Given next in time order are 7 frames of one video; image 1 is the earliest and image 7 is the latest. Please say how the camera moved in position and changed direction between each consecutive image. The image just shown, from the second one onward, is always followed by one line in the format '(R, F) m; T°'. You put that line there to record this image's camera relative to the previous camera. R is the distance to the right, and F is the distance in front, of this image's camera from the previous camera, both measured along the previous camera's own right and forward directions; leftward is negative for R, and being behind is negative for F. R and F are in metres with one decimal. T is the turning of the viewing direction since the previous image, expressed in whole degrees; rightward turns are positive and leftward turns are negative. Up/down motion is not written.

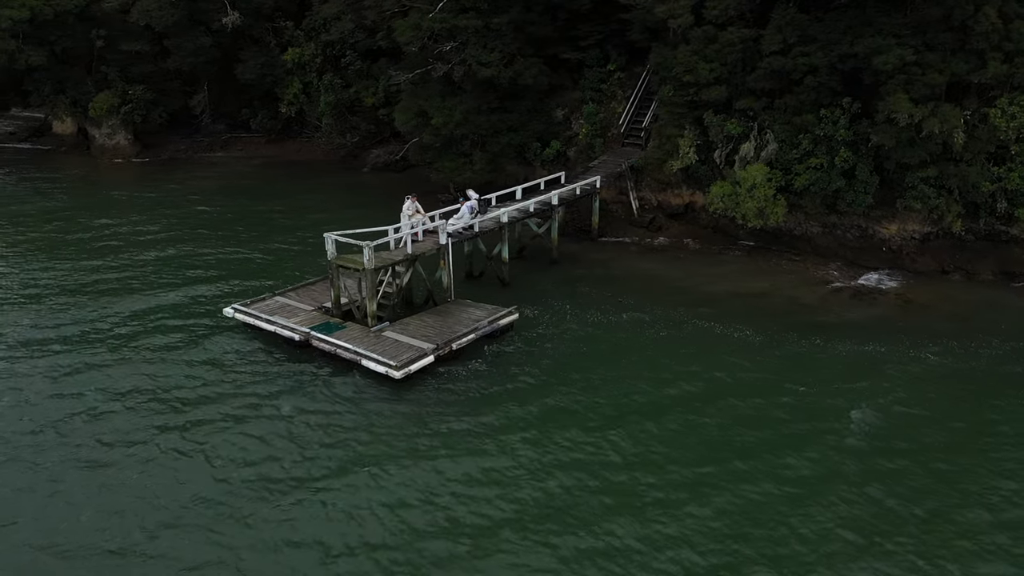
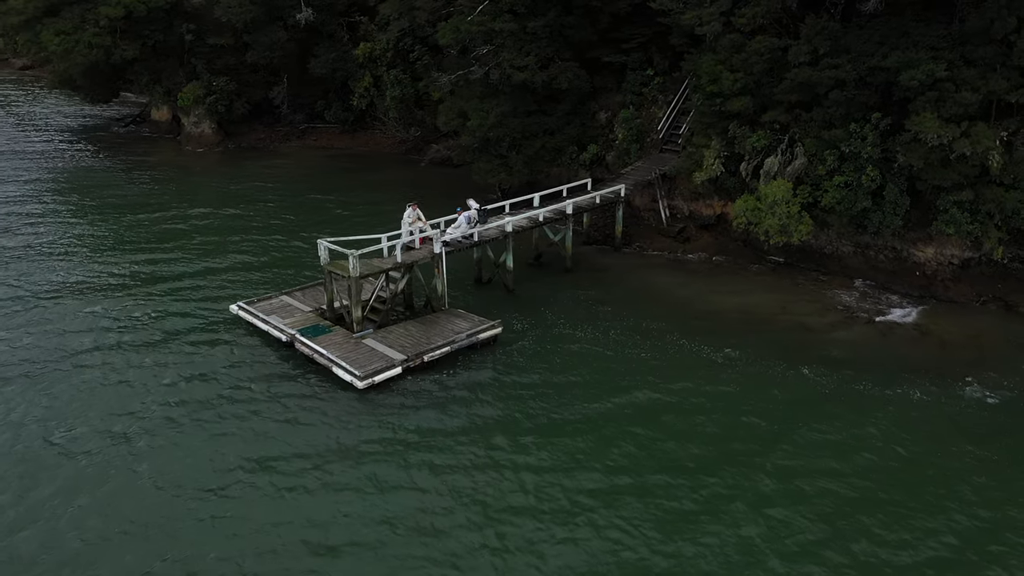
(+3.7, 0.0) m; -8°
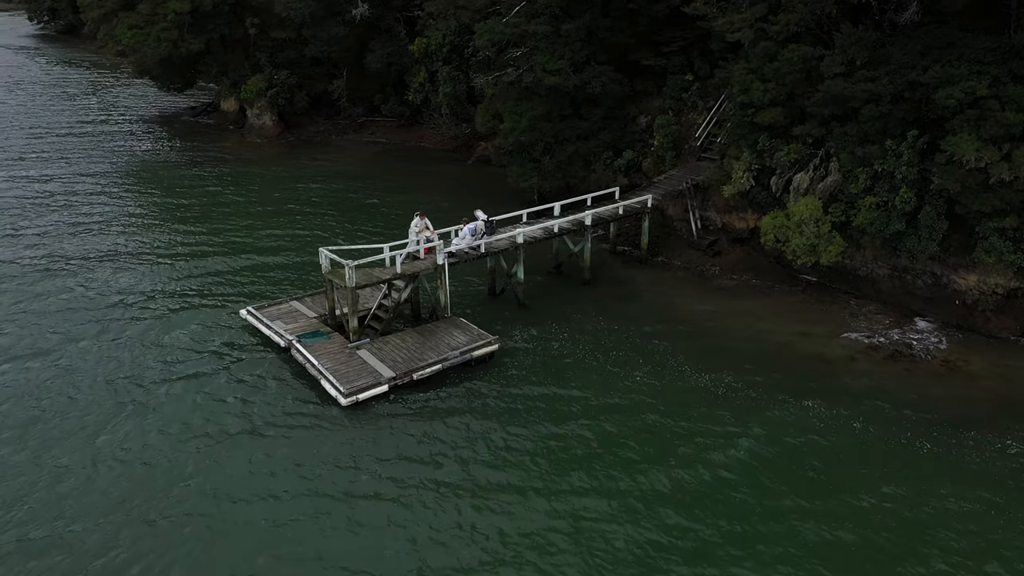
(+2.5, +0.5) m; -6°
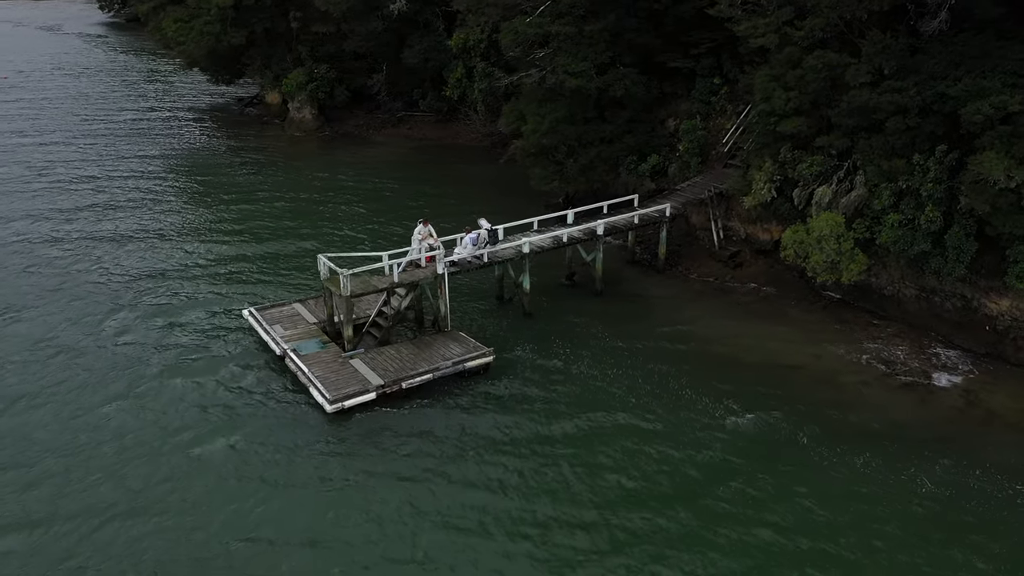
(+1.7, +0.6) m; -4°
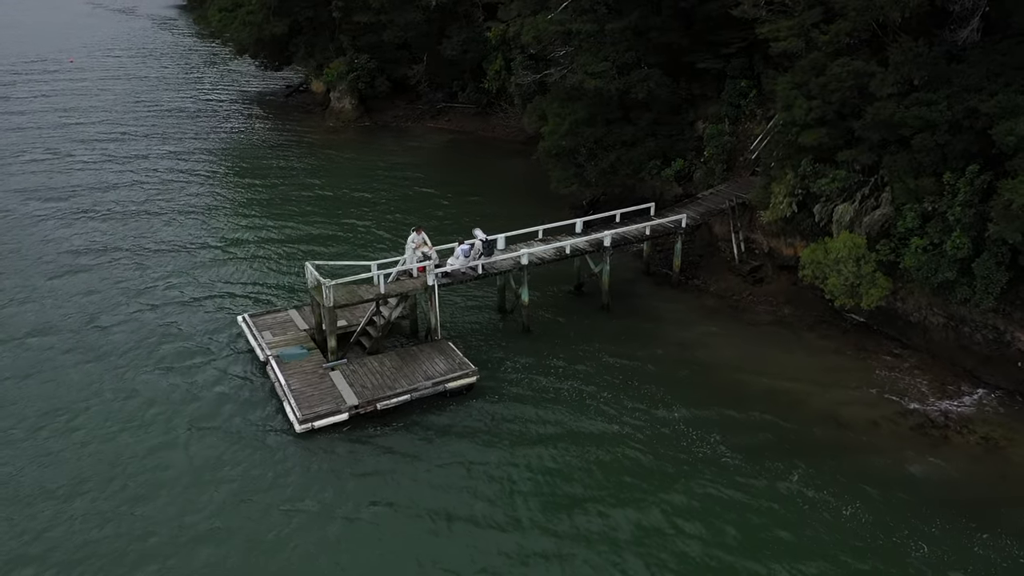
(+2.1, +1.0) m; -5°
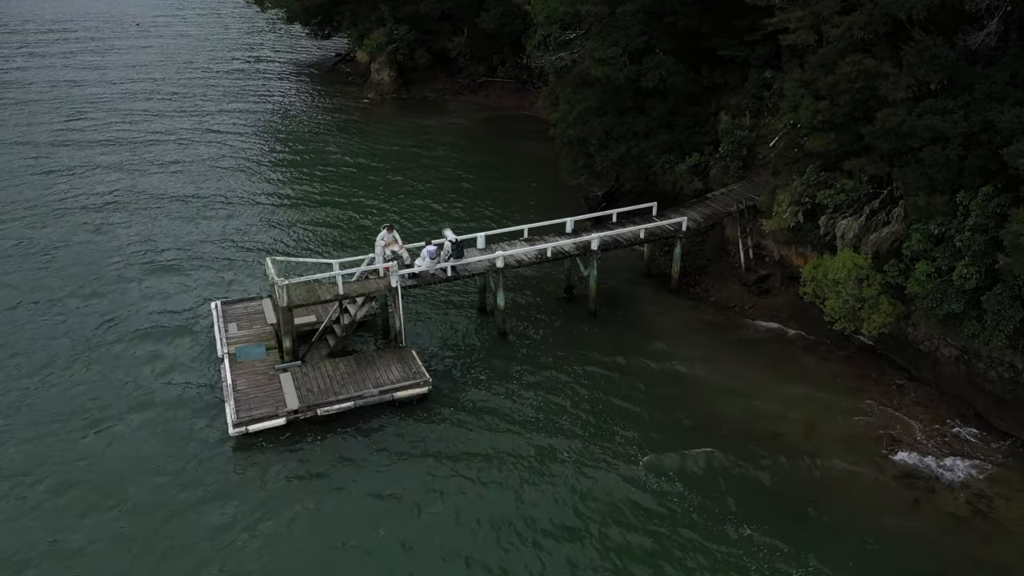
(+3.0, +1.5) m; -6°
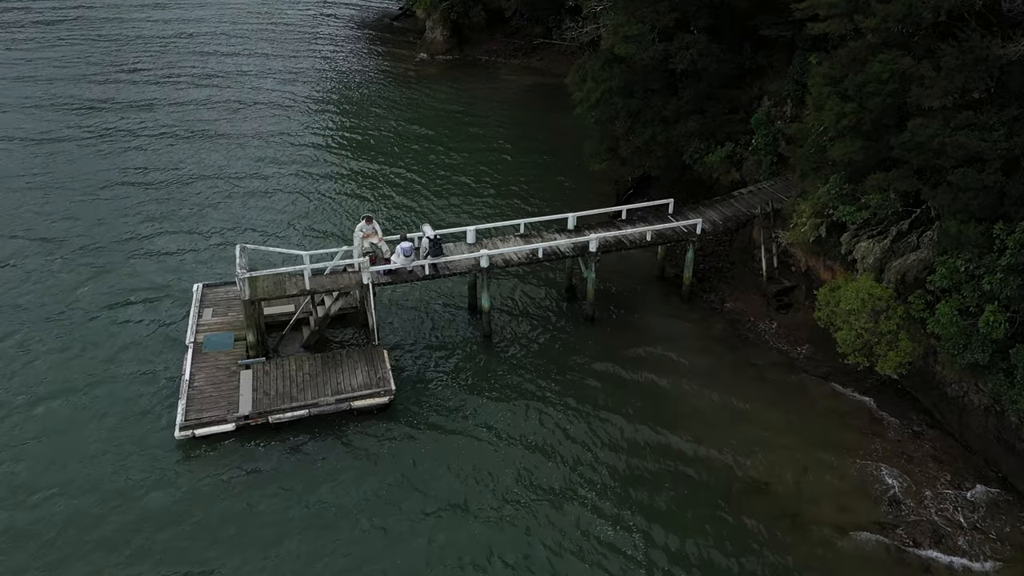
(+2.6, +1.9) m; -6°
